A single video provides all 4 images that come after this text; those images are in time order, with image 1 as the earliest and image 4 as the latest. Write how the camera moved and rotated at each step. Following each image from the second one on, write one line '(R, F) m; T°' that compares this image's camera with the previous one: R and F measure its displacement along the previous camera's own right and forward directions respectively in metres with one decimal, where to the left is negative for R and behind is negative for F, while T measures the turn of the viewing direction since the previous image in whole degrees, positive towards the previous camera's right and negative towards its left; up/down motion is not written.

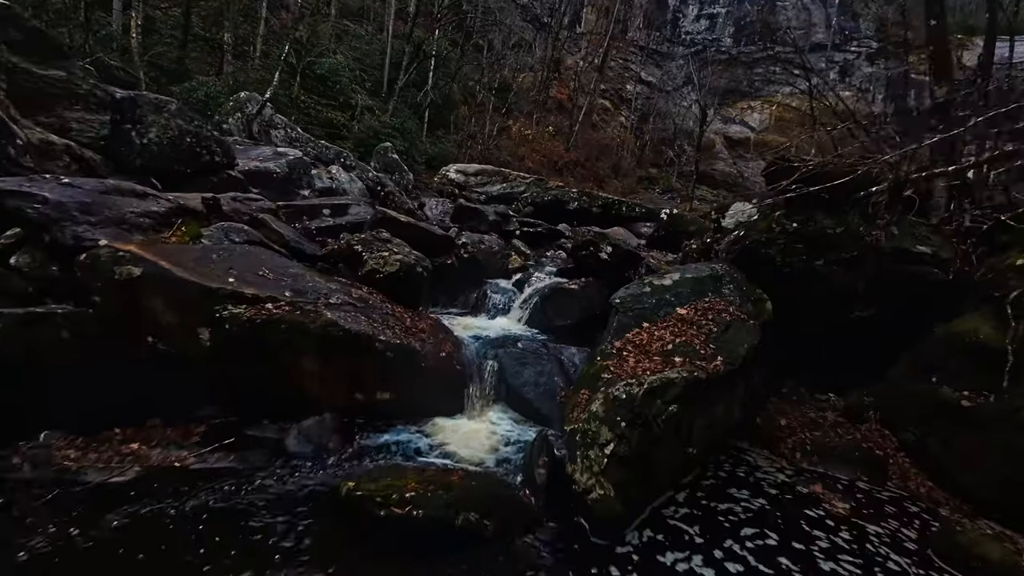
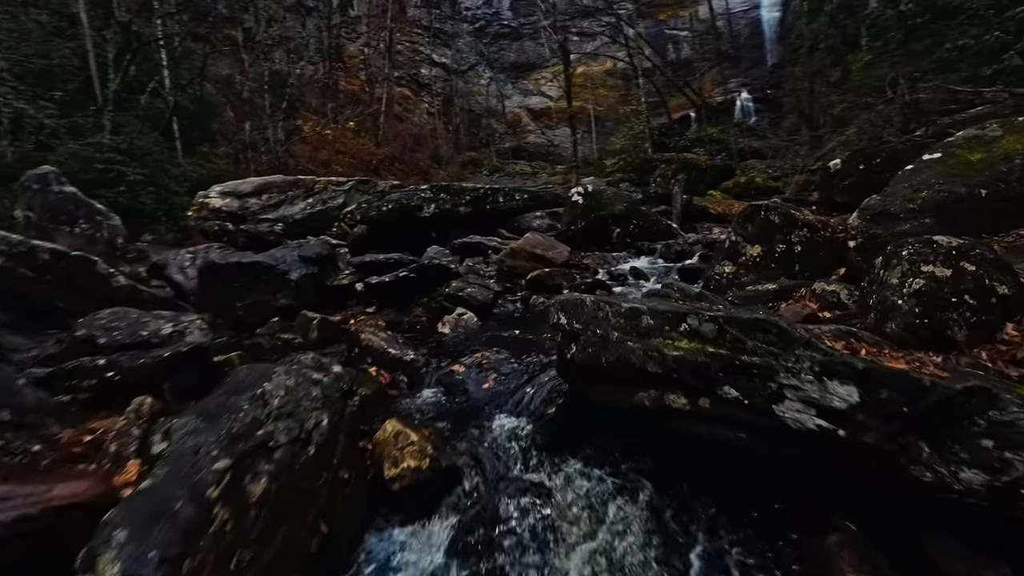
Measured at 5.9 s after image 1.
(0.0, +8.4) m; +18°
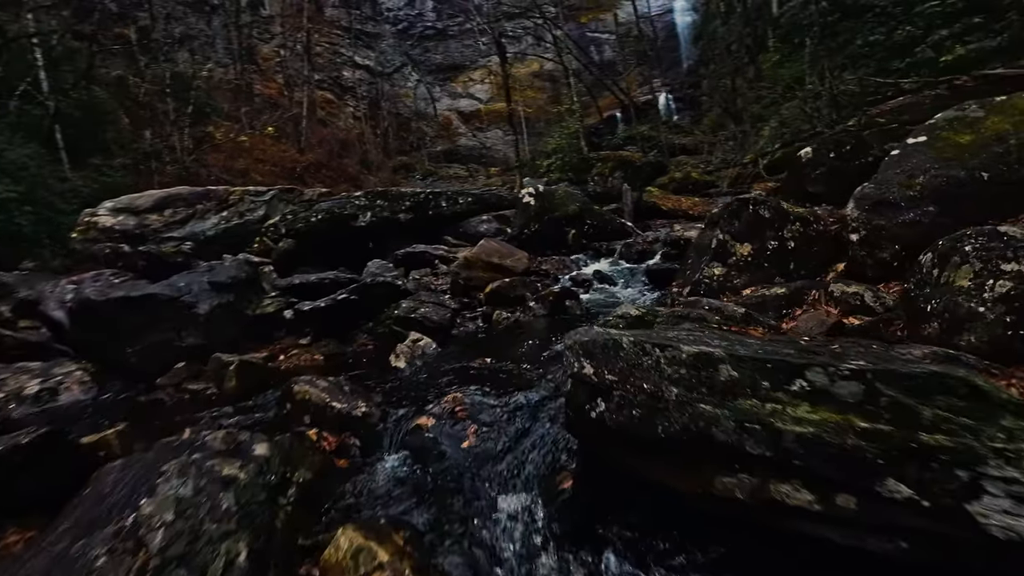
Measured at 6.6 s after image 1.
(-0.3, +1.1) m; +7°
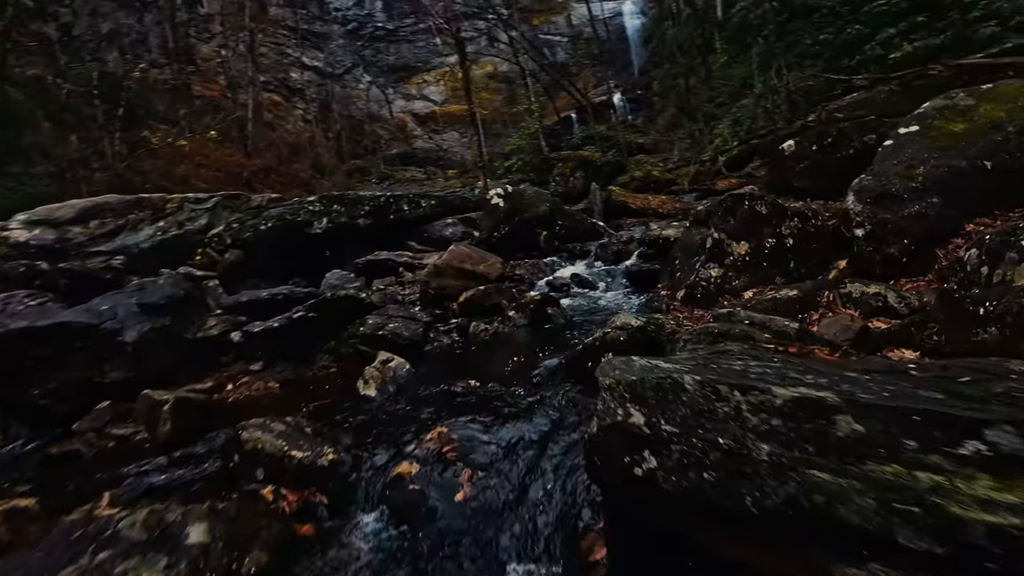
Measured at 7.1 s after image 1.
(-0.2, +0.6) m; +5°
